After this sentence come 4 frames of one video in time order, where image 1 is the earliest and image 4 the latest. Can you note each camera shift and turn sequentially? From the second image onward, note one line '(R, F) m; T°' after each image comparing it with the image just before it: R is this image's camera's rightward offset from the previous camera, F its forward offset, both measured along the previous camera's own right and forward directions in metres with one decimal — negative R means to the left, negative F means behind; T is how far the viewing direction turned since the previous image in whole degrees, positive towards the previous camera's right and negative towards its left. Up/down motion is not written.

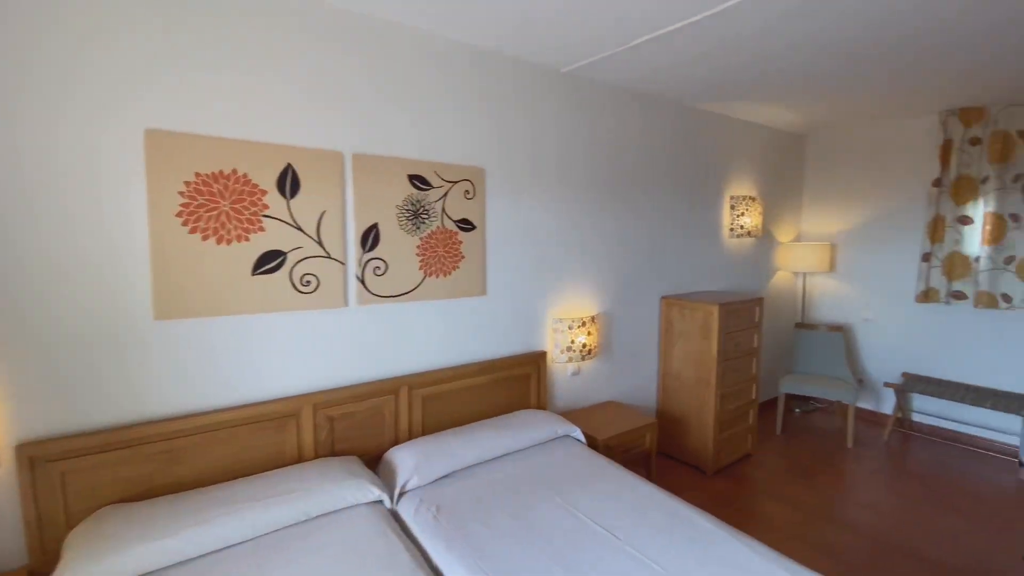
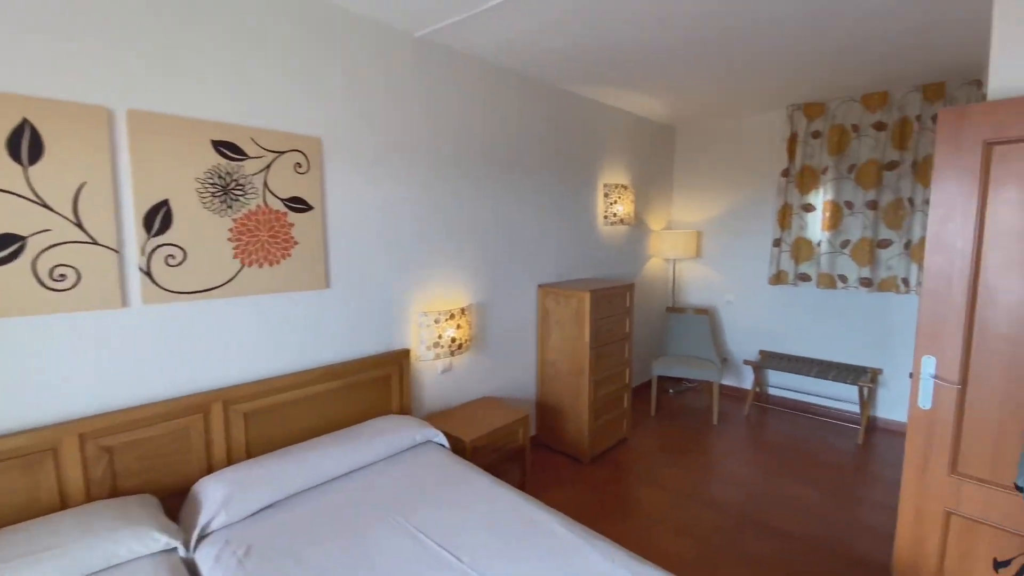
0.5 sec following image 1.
(+0.3, +0.2) m; +11°
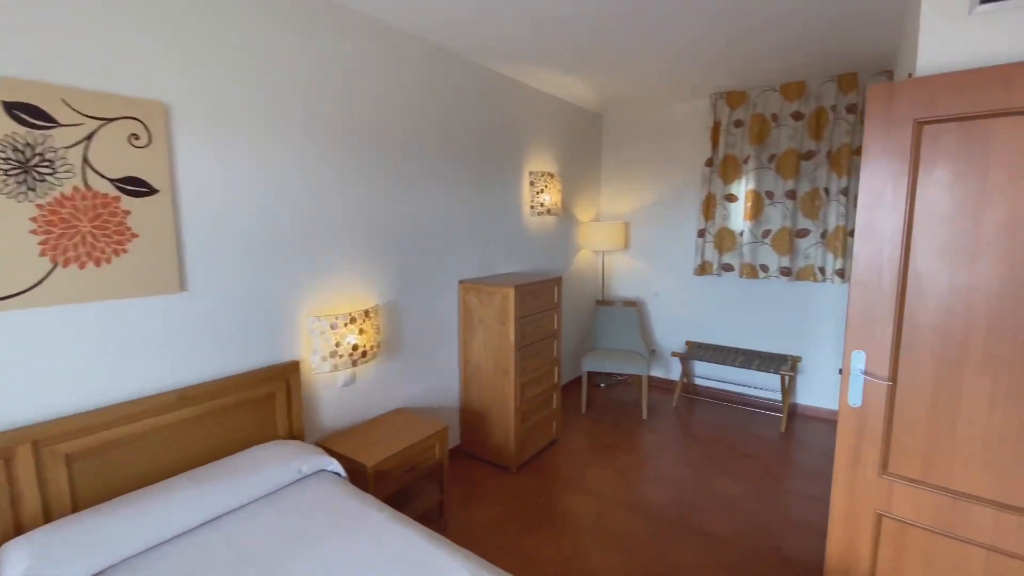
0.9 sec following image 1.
(+0.1, +0.3) m; +8°
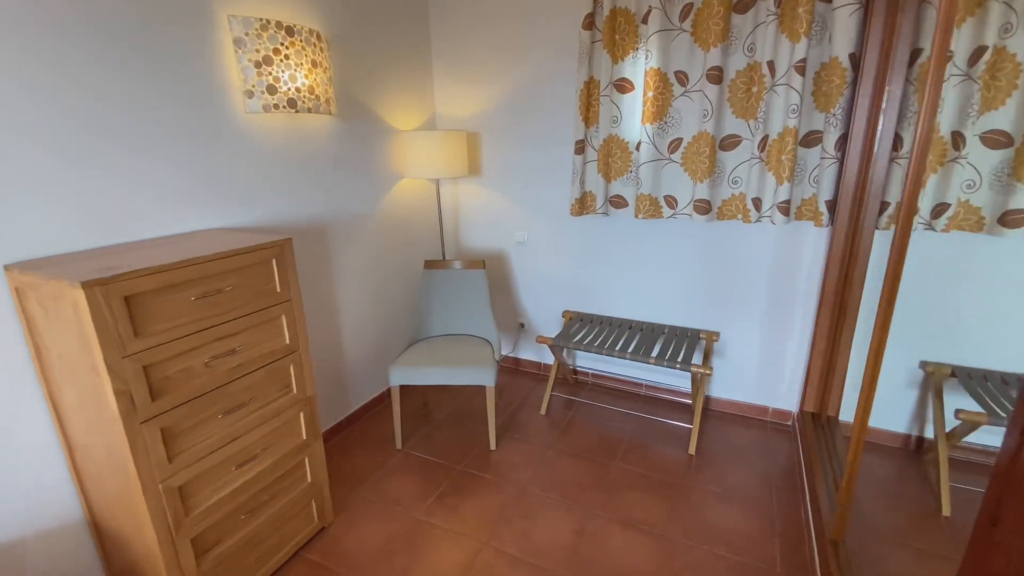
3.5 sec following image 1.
(+0.8, +1.4) m; +9°
